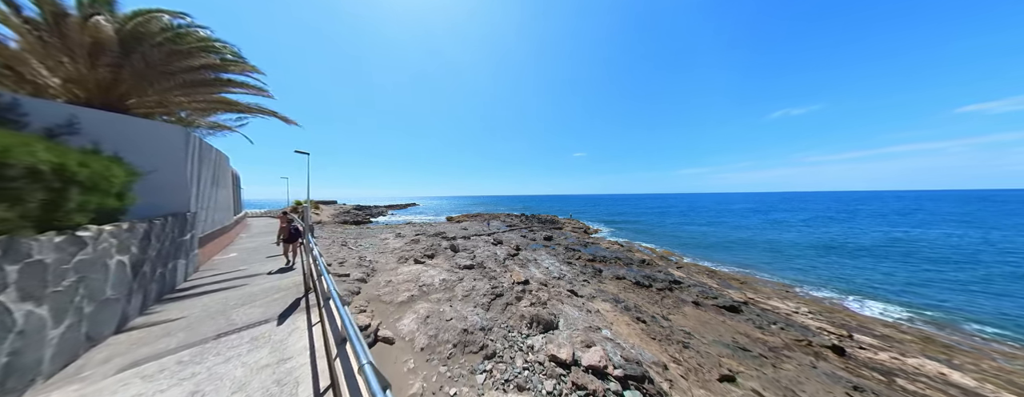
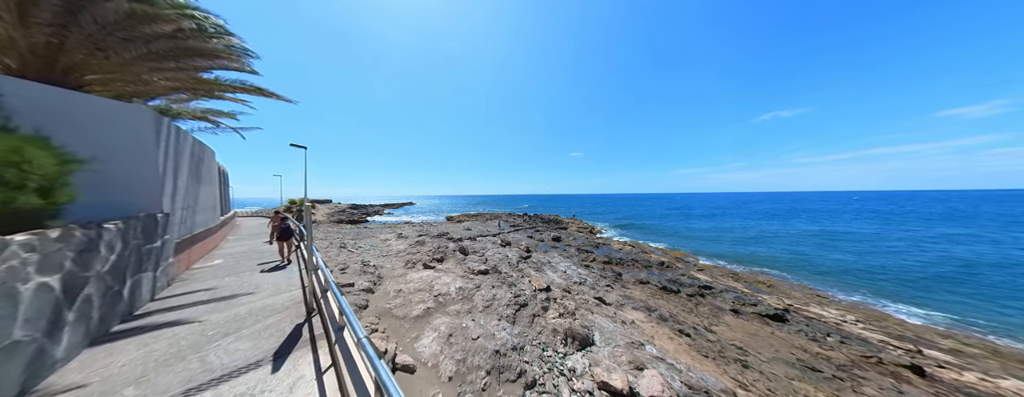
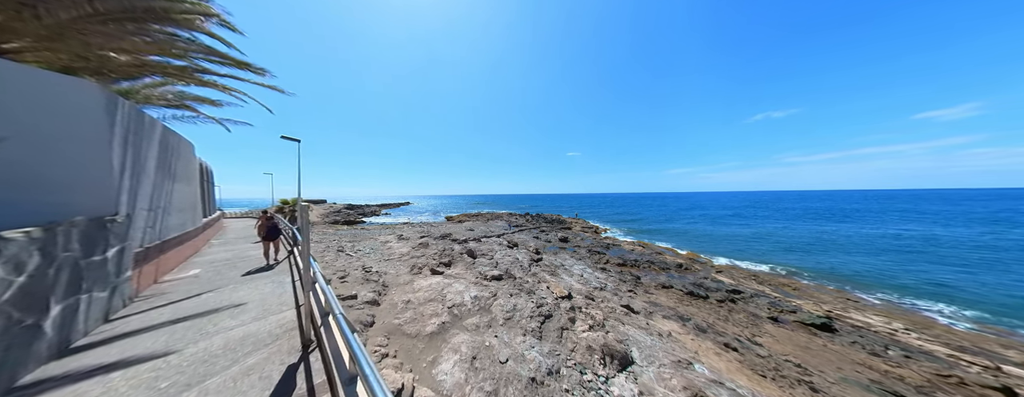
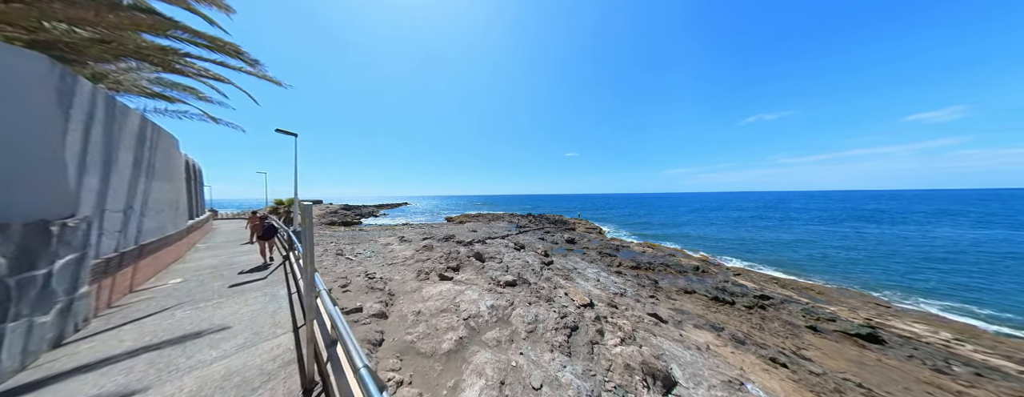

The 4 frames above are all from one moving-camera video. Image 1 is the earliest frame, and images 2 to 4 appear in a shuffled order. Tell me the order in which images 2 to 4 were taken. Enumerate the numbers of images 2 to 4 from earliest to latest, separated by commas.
2, 3, 4
